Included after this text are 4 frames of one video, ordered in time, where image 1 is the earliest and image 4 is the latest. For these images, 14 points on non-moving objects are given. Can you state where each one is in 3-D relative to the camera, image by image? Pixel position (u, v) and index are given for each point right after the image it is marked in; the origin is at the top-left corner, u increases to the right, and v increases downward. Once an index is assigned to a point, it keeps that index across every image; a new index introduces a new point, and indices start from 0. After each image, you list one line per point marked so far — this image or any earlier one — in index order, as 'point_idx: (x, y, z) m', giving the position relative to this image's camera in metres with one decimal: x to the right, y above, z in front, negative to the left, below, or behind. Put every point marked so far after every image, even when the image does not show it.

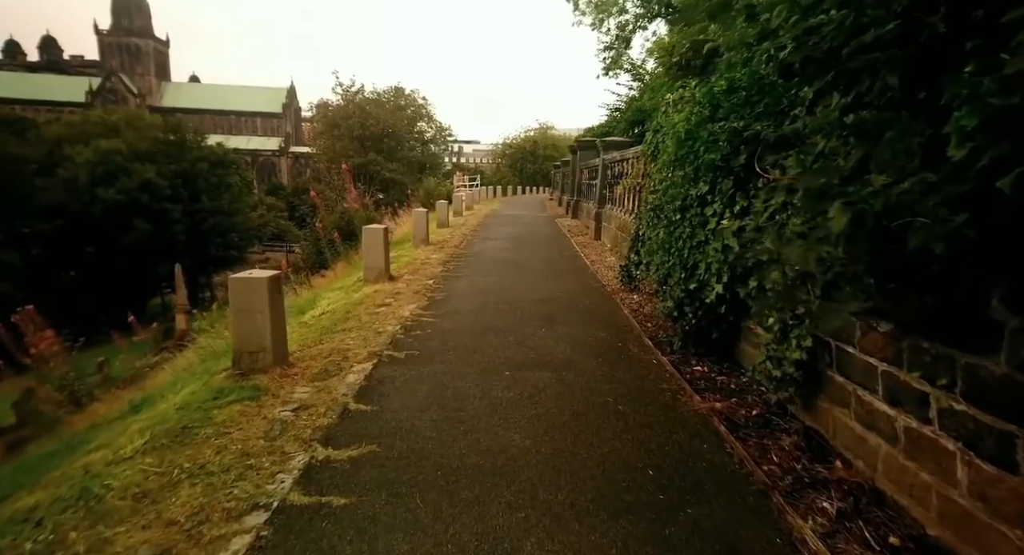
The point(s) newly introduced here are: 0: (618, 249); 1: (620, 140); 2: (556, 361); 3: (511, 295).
0: (+1.9, +0.5, +9.7) m
1: (+2.5, +3.2, +12.4) m
2: (+0.4, -0.7, +4.5) m
3: (0.0, -0.2, +7.0) m
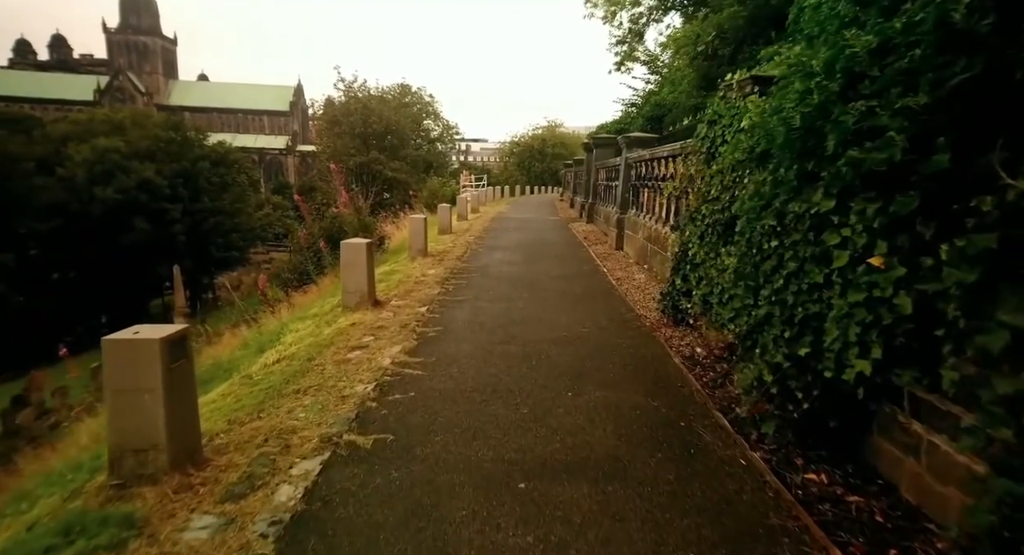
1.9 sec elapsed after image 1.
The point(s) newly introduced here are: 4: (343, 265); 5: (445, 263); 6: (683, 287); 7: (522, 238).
0: (+2.1, +0.2, +8.2) m
1: (+2.7, +2.9, +10.9) m
2: (+0.5, -1.0, +3.1) m
3: (+0.1, -0.5, +5.5) m
4: (-2.1, +0.1, +6.5) m
5: (-1.2, +0.3, +9.4) m
6: (+1.7, -0.1, +5.5) m
7: (+0.3, +0.9, +12.8) m
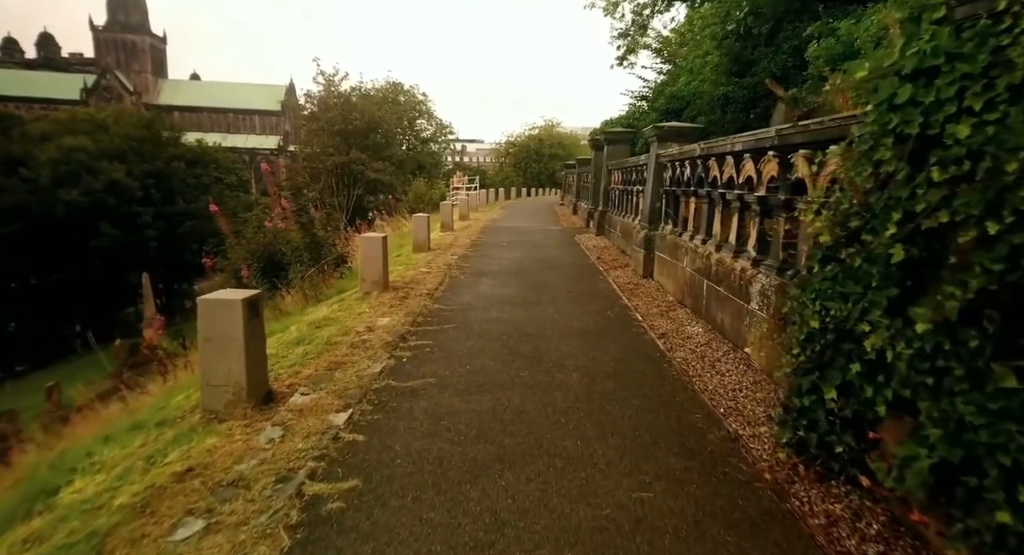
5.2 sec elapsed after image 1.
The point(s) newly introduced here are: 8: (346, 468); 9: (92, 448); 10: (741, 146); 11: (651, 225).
0: (+2.0, -0.4, +5.4) m
1: (+2.6, +2.3, +8.1) m
2: (+0.4, -1.6, +0.3) m
3: (0.0, -1.1, +2.7) m
4: (-2.1, -0.4, +3.7) m
5: (-1.3, -0.3, +6.6) m
6: (+1.7, -0.7, +2.7) m
7: (+0.1, +0.4, +10.1) m
8: (-0.9, -1.1, +3.0) m
9: (-2.9, -1.2, +3.8) m
10: (+2.1, +1.3, +5.0) m
11: (+2.1, +0.8, +8.2) m
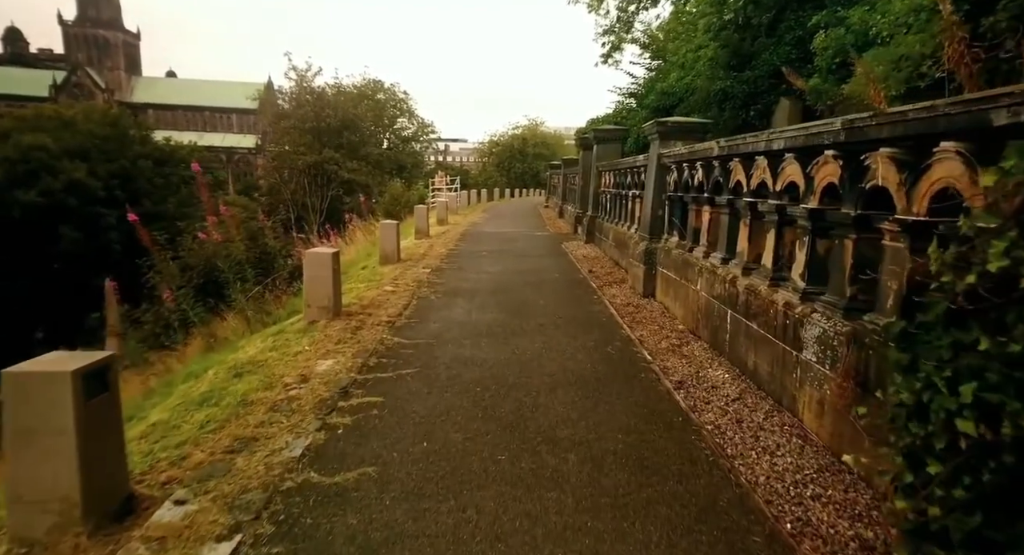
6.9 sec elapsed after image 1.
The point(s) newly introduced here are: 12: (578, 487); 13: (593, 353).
0: (+1.8, -0.7, +4.3) m
1: (+2.3, +2.0, +7.0) m
2: (+0.4, -1.9, -0.9) m
3: (-0.1, -1.4, +1.5) m
4: (-2.3, -0.7, +2.4) m
5: (-1.5, -0.6, +5.4) m
6: (+1.6, -0.9, +1.6) m
7: (-0.2, +0.1, +8.9) m
8: (-1.0, -1.3, +1.8) m
9: (-3.0, -1.5, +2.5) m
10: (+1.9, +1.0, +3.9) m
11: (+1.8, +0.5, +7.0) m
12: (+0.4, -1.1, +2.8) m
13: (+0.7, -0.7, +5.0) m
